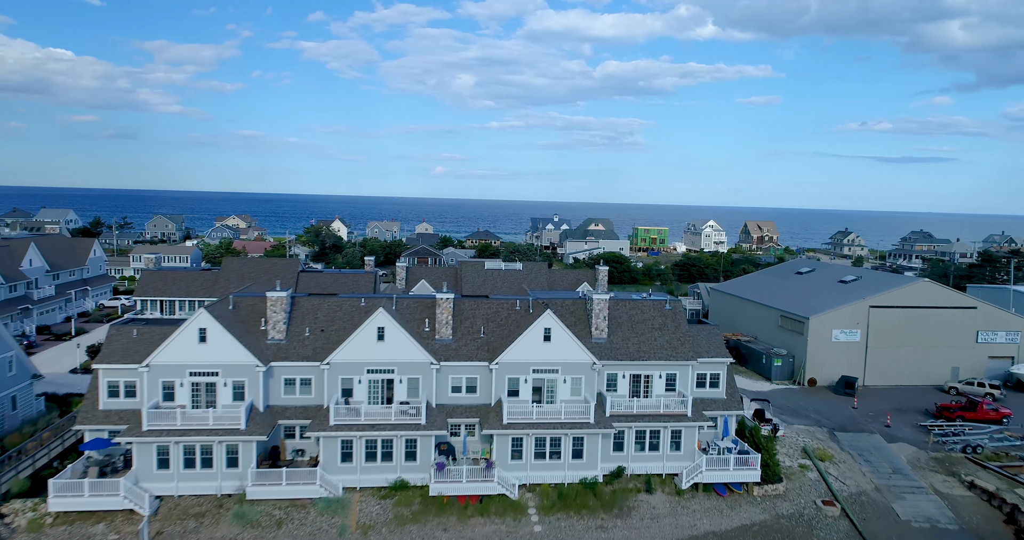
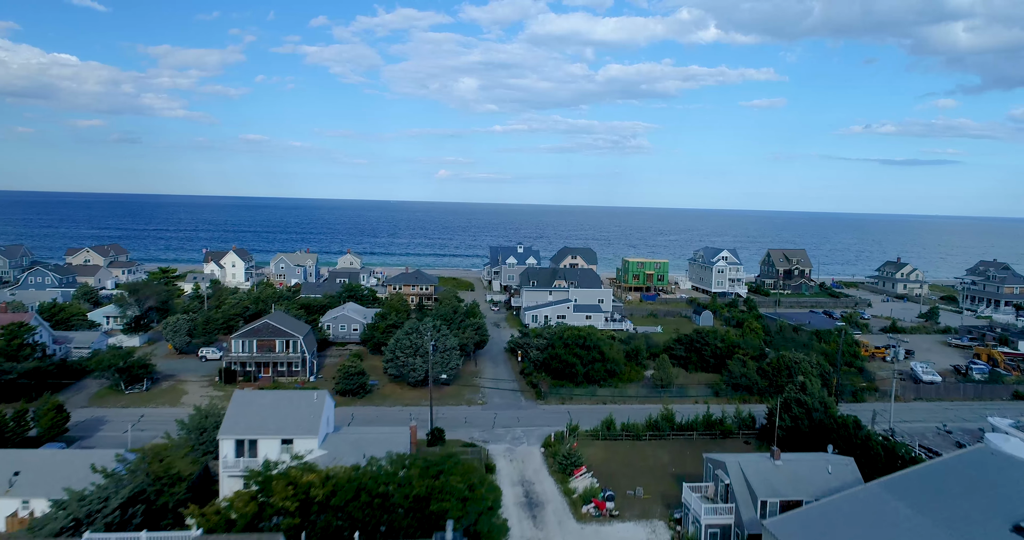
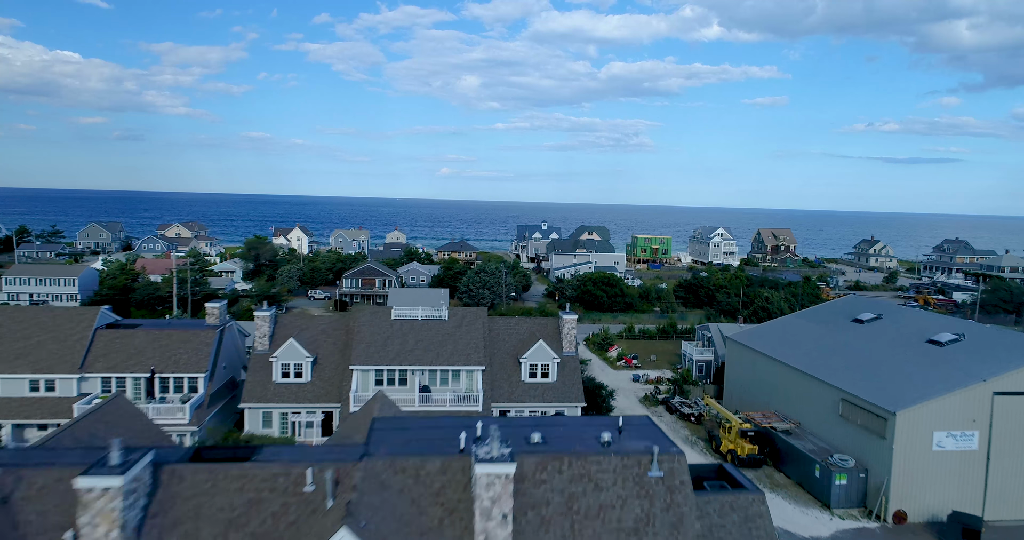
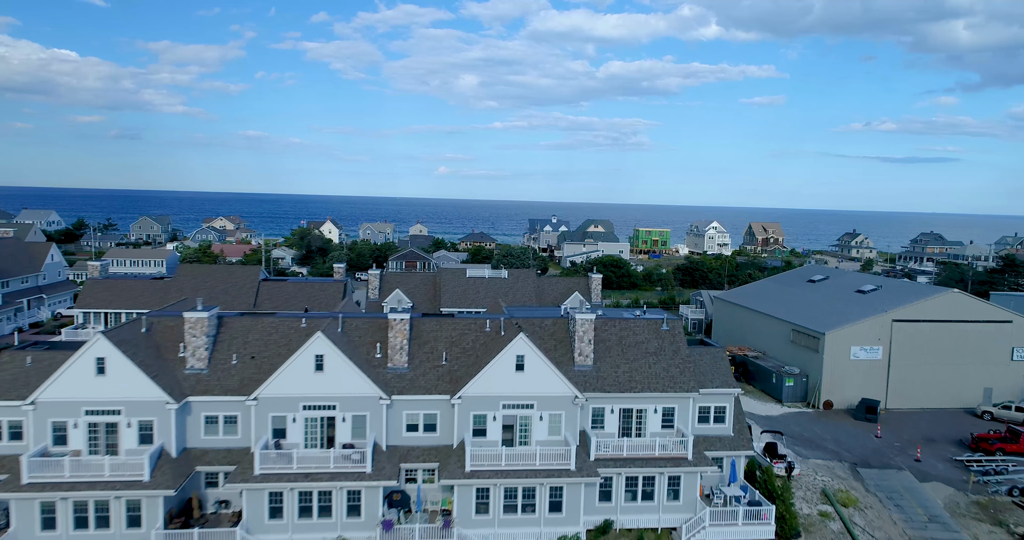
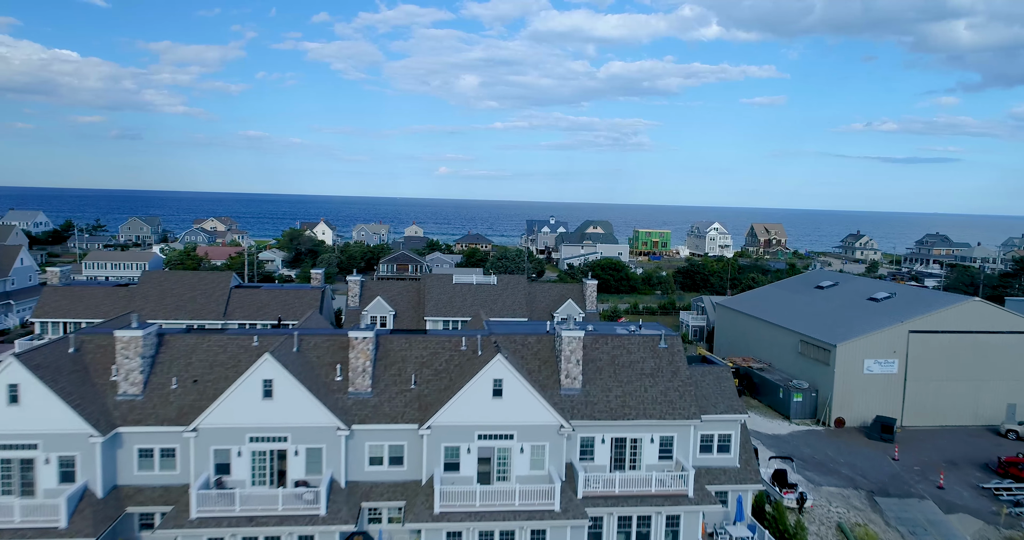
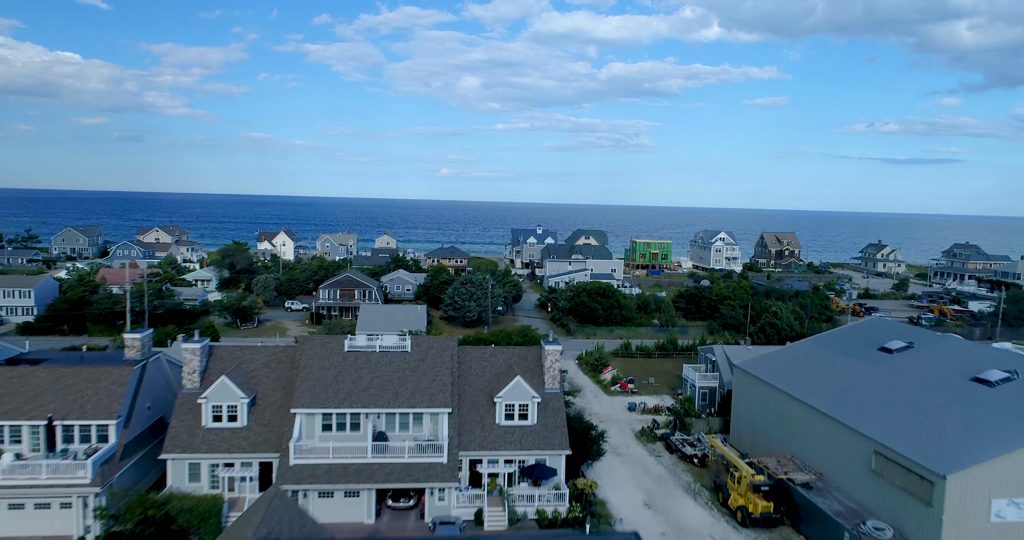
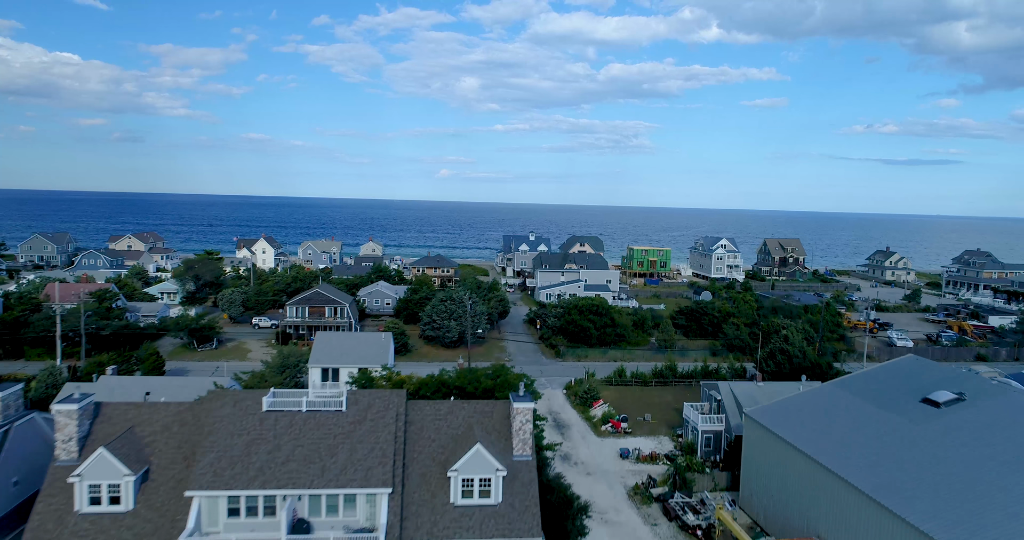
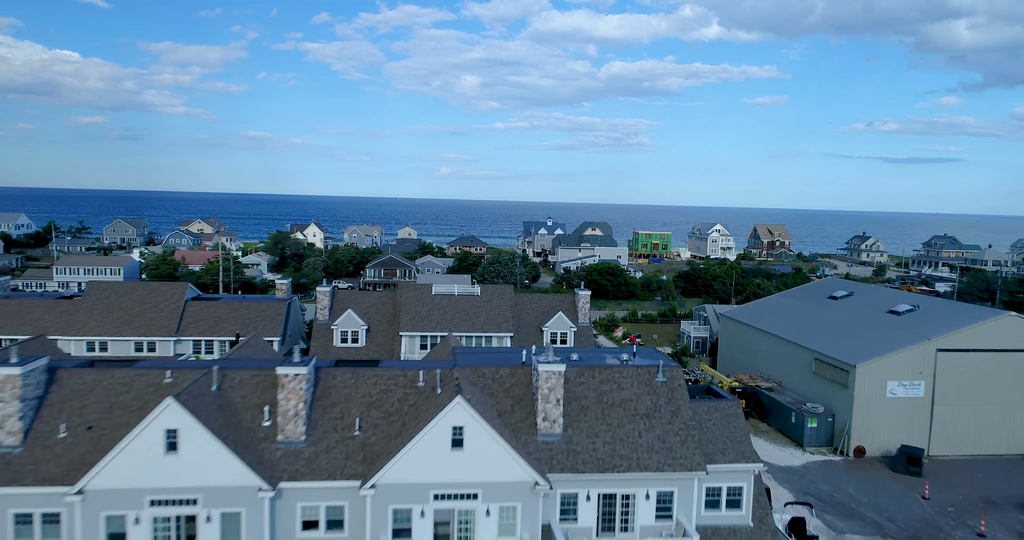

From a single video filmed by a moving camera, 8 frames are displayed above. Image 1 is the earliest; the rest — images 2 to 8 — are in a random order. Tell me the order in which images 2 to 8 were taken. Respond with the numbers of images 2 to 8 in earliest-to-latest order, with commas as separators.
4, 5, 8, 3, 6, 7, 2
